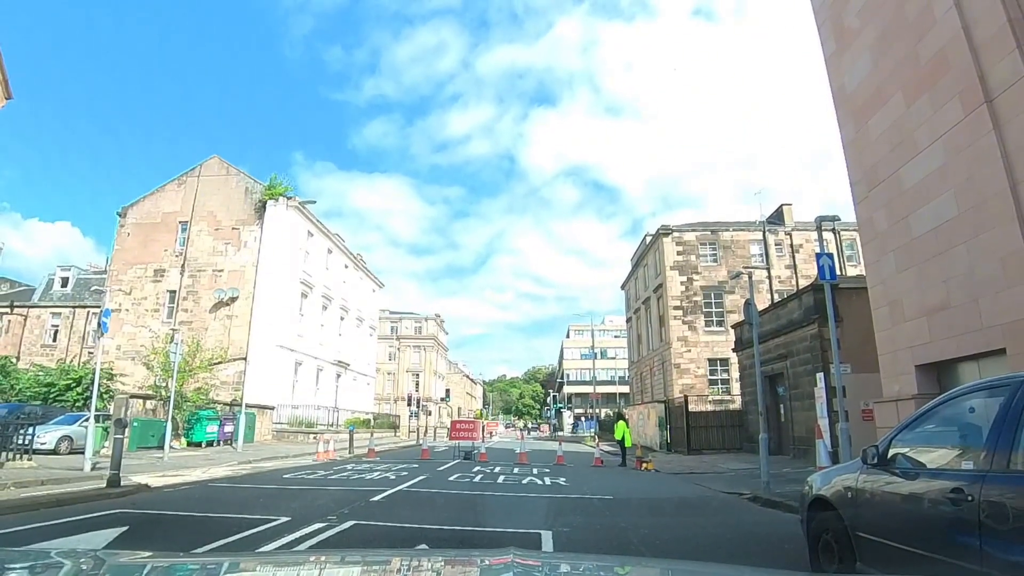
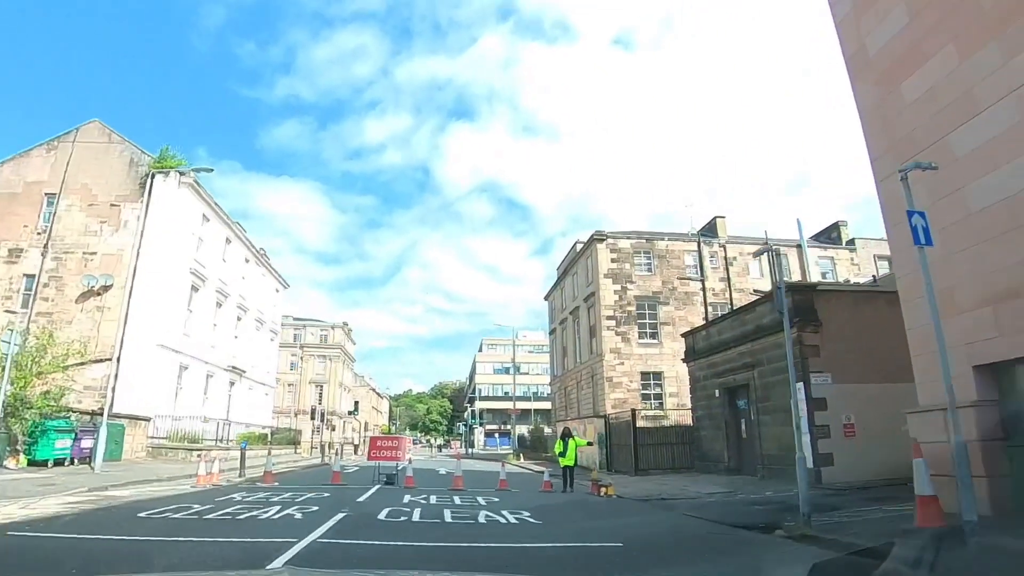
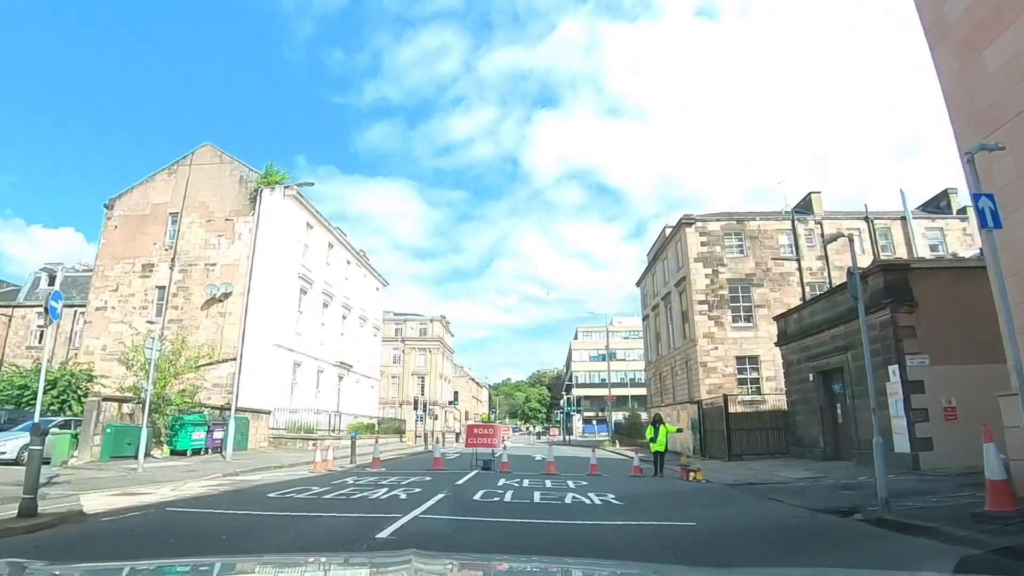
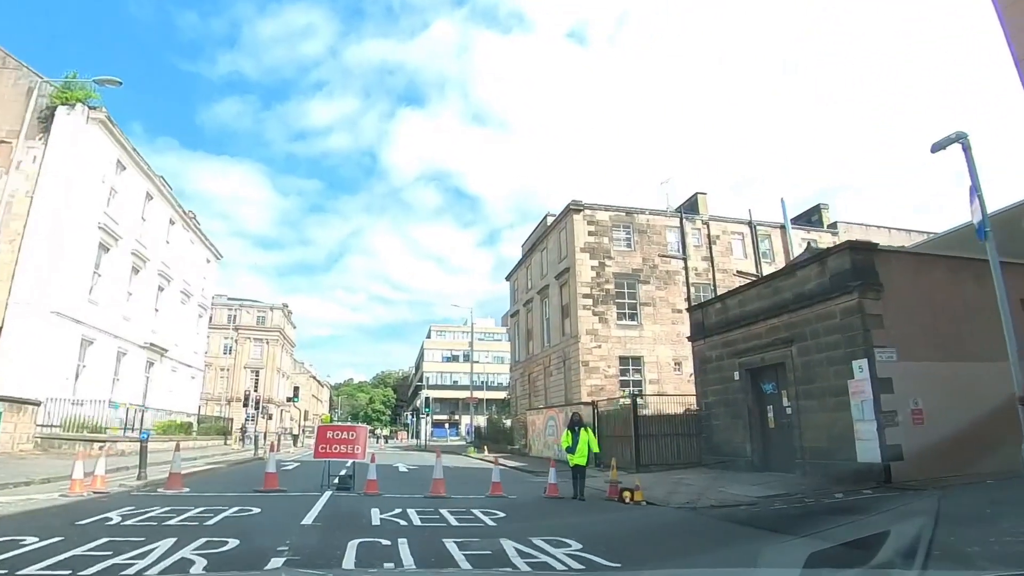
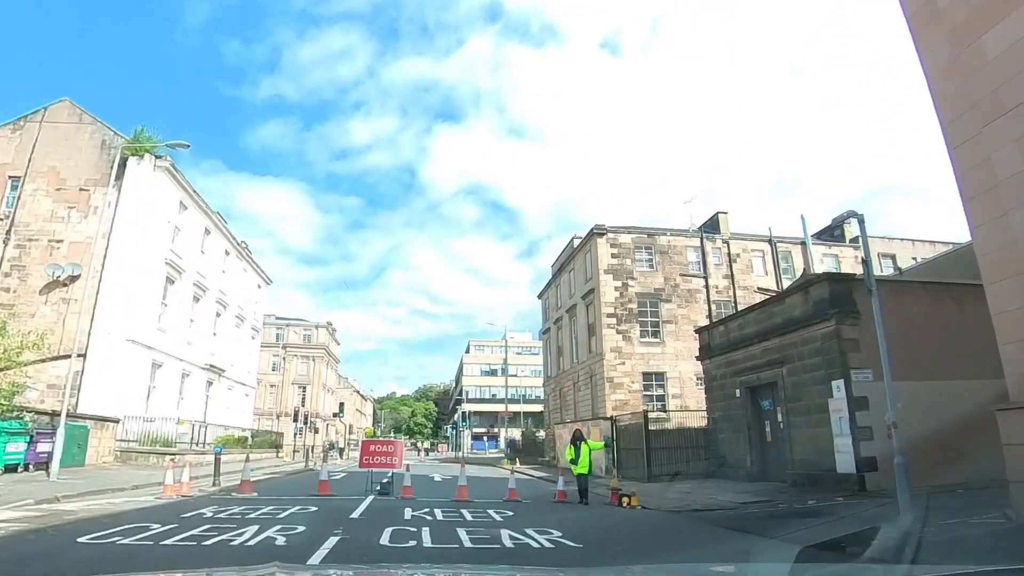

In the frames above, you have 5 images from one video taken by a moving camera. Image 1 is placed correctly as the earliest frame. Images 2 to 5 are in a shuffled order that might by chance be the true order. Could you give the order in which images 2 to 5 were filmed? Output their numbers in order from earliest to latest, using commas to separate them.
3, 2, 5, 4
